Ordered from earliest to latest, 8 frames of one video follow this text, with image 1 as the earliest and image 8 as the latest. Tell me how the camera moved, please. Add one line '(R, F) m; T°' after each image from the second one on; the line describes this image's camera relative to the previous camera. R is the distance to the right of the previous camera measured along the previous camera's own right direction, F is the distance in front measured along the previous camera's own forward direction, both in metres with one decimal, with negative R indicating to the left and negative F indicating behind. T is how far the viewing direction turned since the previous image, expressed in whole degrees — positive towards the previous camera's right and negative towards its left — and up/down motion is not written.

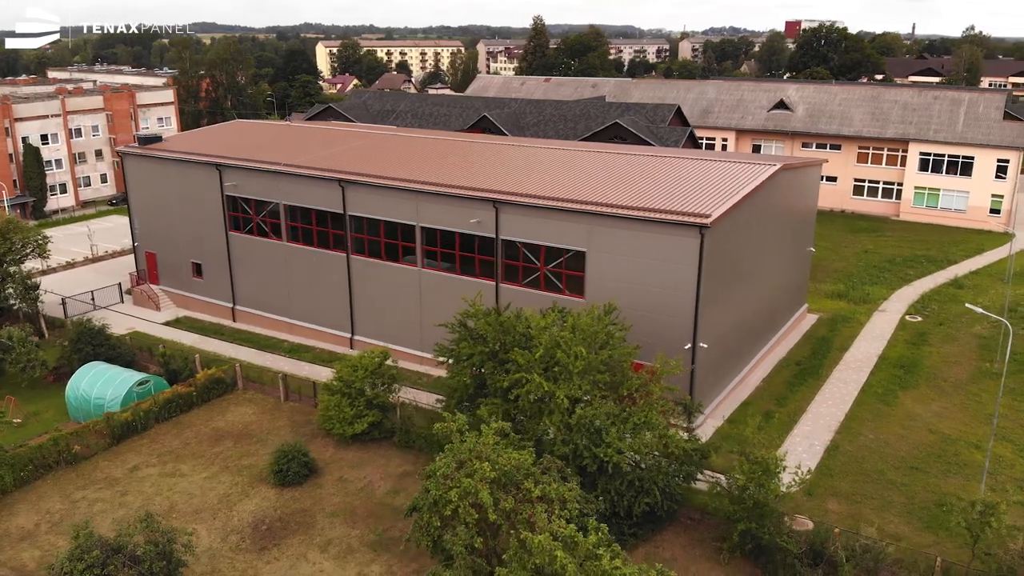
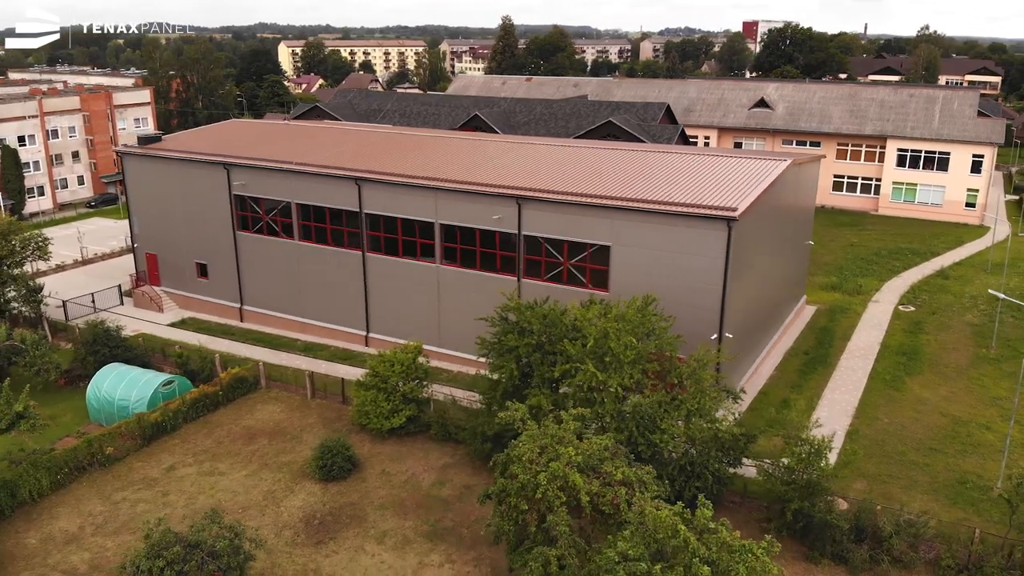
(-1.7, -0.3) m; +3°
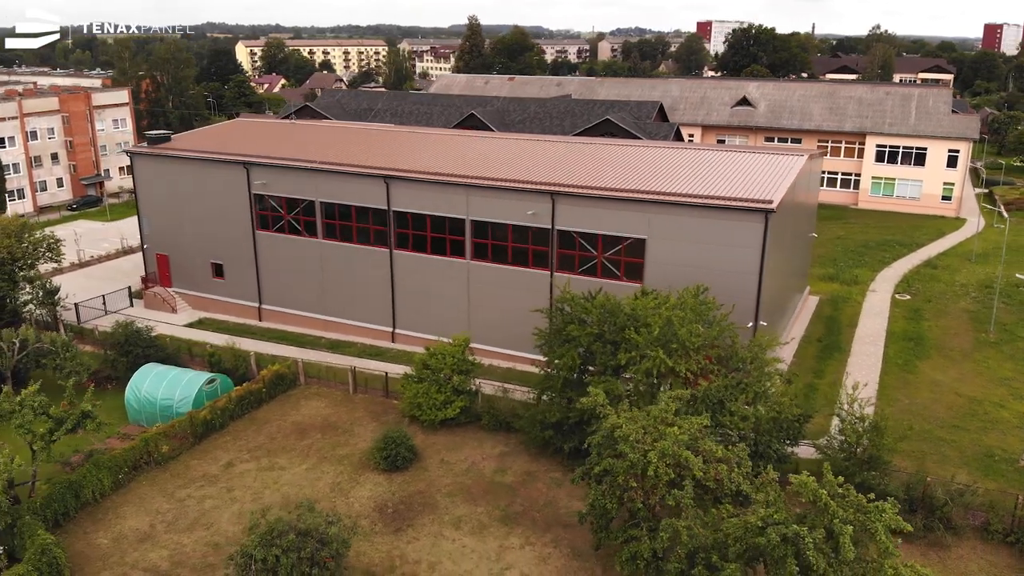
(-2.2, -0.5) m; +3°
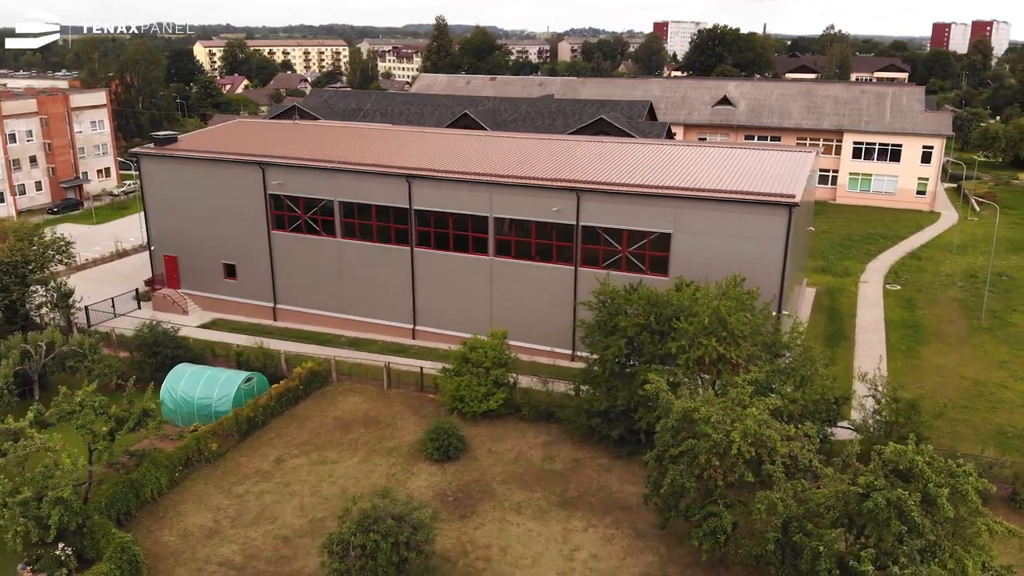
(-1.9, -0.5) m; +3°
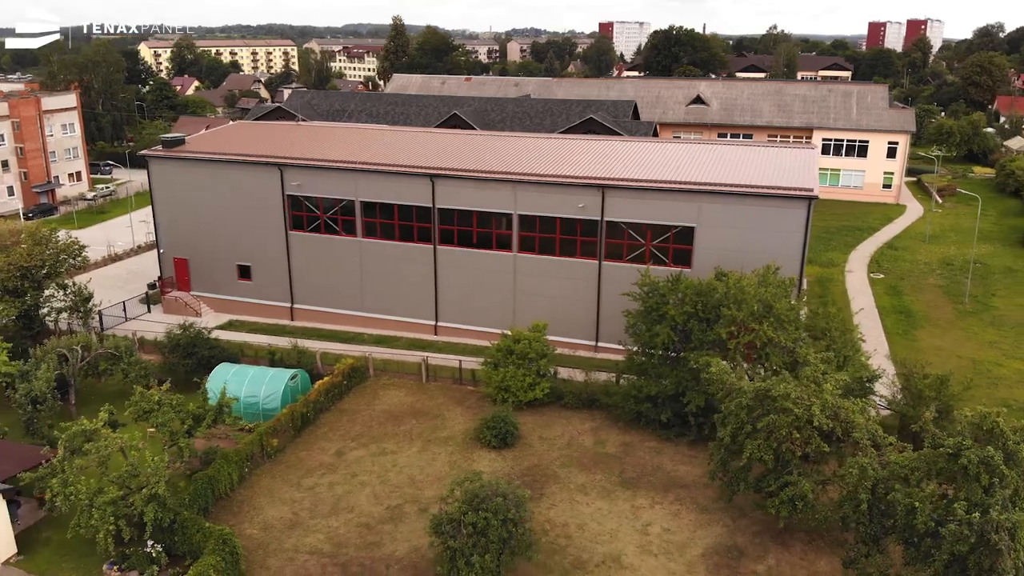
(-2.4, -0.7) m; +4°
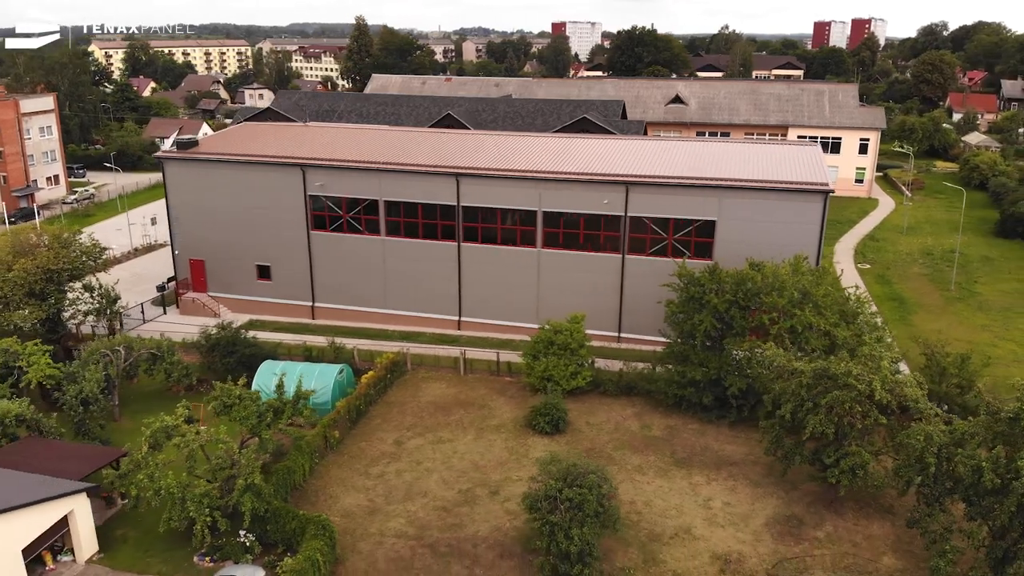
(-2.3, -0.8) m; +4°
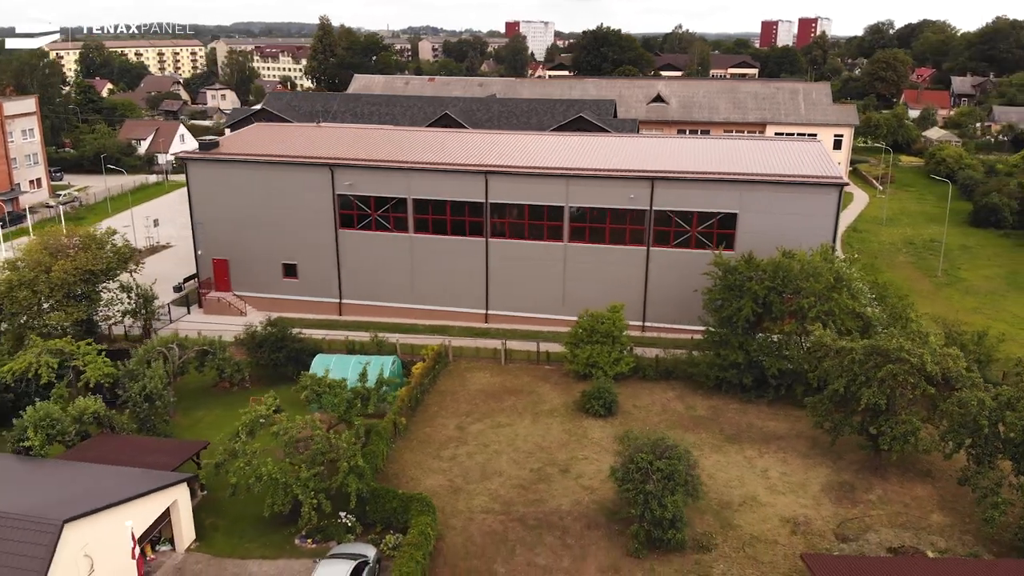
(-2.6, -1.0) m; +4°
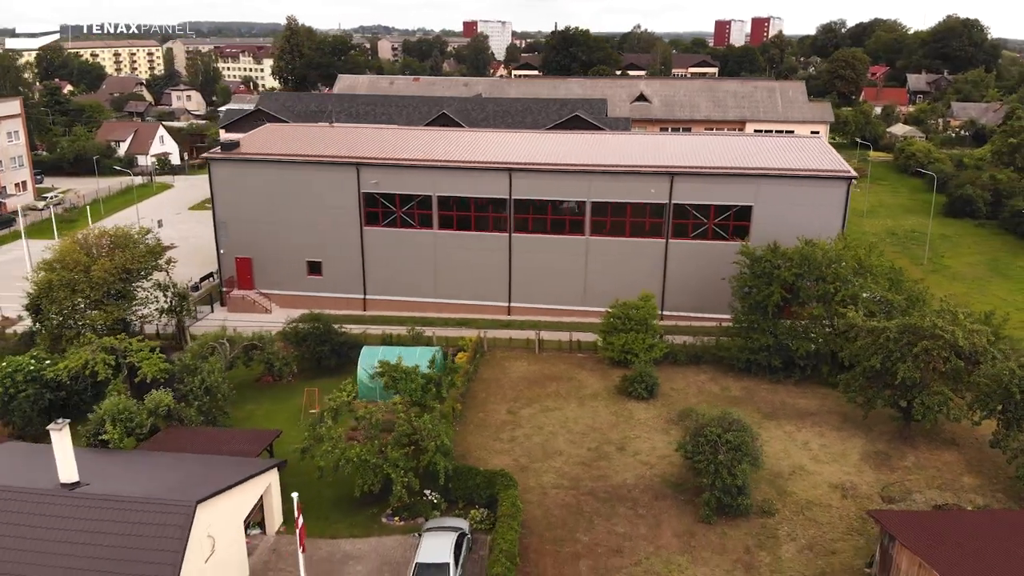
(-2.4, -1.0) m; +3°
